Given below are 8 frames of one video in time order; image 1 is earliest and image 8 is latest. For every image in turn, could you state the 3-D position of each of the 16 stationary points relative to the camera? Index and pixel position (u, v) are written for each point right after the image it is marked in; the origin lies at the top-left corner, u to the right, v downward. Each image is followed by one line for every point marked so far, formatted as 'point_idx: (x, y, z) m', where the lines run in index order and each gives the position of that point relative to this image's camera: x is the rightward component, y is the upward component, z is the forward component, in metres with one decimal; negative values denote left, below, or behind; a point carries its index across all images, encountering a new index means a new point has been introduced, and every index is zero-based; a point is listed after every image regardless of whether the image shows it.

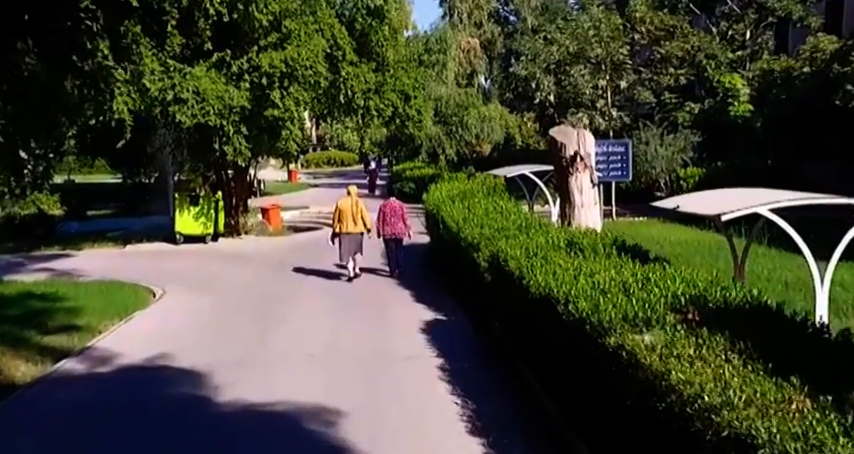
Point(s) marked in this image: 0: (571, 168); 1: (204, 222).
0: (+2.0, +0.8, +11.9) m
1: (-4.7, +0.1, +18.0) m
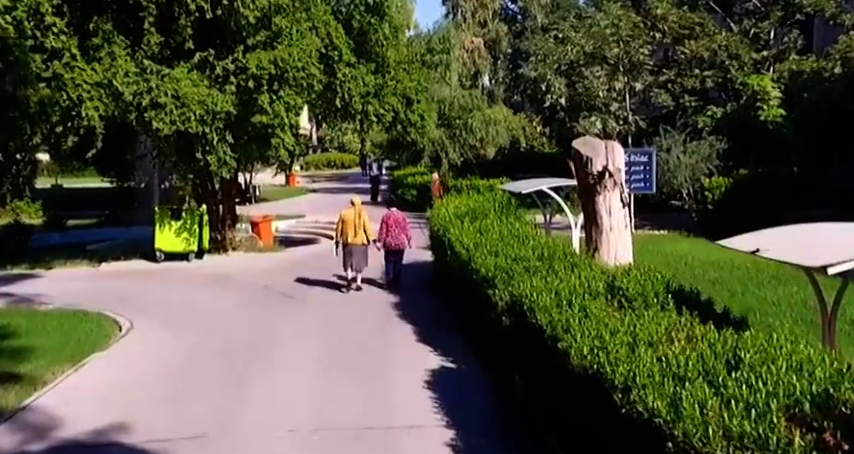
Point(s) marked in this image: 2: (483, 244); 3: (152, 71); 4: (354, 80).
0: (+2.0, +0.5, +10.3) m
1: (-4.6, -0.2, +16.5) m
2: (+0.7, -0.2, +10.0) m
3: (-4.7, +2.6, +14.6) m
4: (-1.5, +3.0, +17.6) m
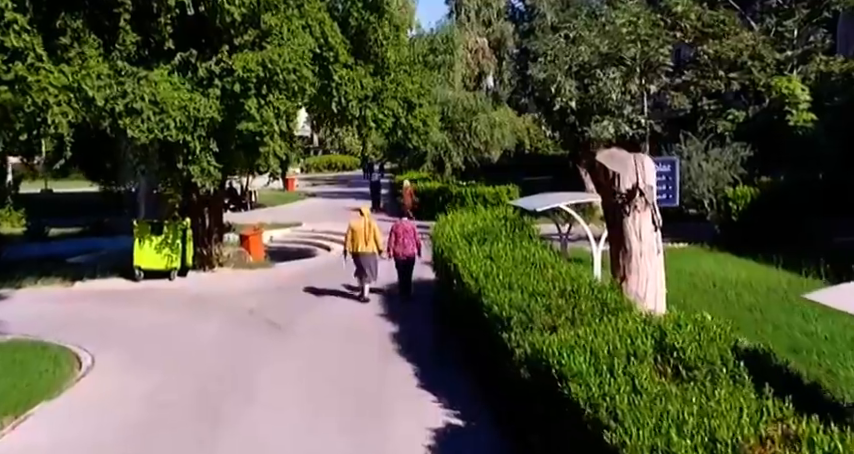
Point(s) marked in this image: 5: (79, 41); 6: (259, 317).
0: (+2.1, +0.2, +8.9) m
1: (-4.6, -0.5, +15.1) m
2: (+0.7, -0.5, +8.7) m
3: (-4.6, +2.4, +13.3) m
4: (-1.4, +2.7, +16.3) m
5: (-5.4, +2.9, +13.3) m
6: (-2.4, -1.3, +12.1) m
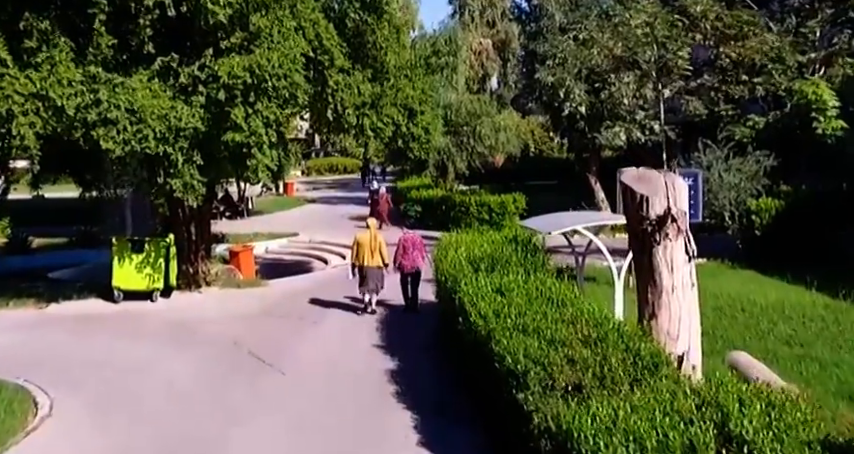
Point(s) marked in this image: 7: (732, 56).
0: (+2.1, -0.1, +7.8) m
1: (-4.5, -0.8, +14.0) m
2: (+0.7, -0.8, +7.6) m
3: (-4.6, +2.1, +12.2) m
4: (-1.4, +2.4, +15.2) m
5: (-5.4, +2.6, +12.2) m
6: (-2.3, -1.6, +11.0) m
7: (+6.8, +3.7, +18.7) m
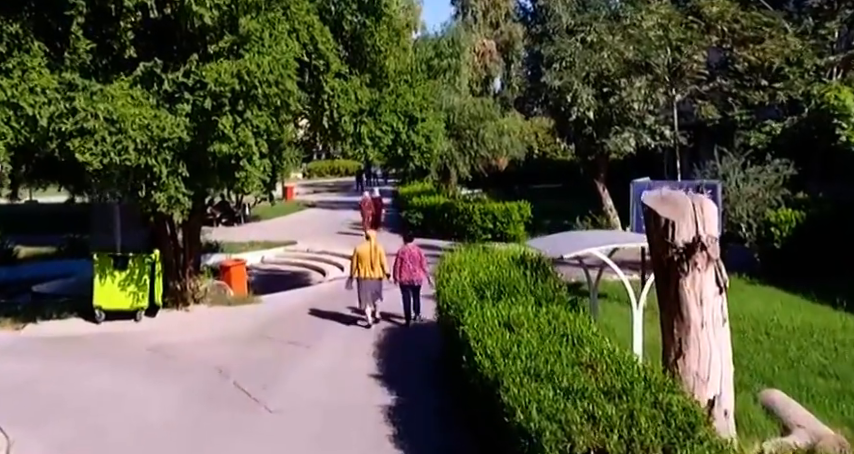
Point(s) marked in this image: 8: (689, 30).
0: (+2.1, -0.3, +7.0) m
1: (-4.5, -1.0, +13.2) m
2: (+0.7, -1.0, +6.7) m
3: (-4.6, +1.8, +11.4) m
4: (-1.4, +2.2, +14.4) m
5: (-5.4, +2.4, +11.4) m
6: (-2.3, -1.8, +10.2) m
7: (+6.8, +3.5, +17.9) m
8: (+5.3, +4.0, +17.5) m
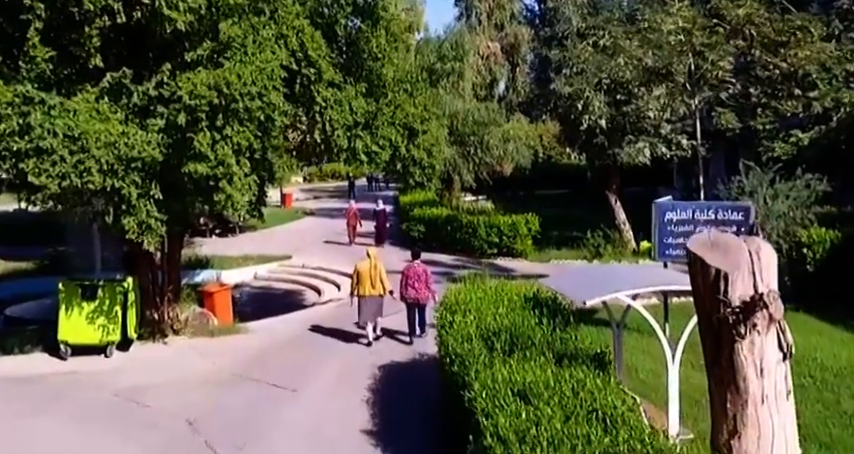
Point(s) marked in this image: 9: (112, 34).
0: (+2.1, -0.7, +5.7) m
1: (-4.5, -1.4, +11.9) m
2: (+0.7, -1.4, +5.5) m
3: (-4.6, +1.5, +10.1) m
4: (-1.4, +1.8, +13.1) m
5: (-5.4, +2.0, +10.1) m
6: (-2.3, -2.2, +8.9) m
7: (+6.9, +3.1, +16.6) m
8: (+5.3, +3.6, +16.2) m
9: (-4.1, +2.5, +11.1) m
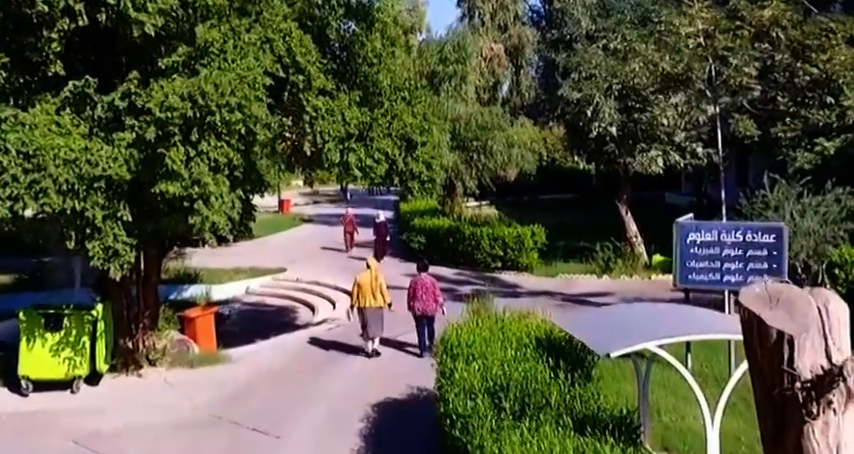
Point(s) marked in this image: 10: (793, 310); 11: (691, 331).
0: (+2.1, -0.9, +4.6) m
1: (-4.5, -1.7, +10.8) m
2: (+0.7, -1.6, +4.3) m
3: (-4.6, +1.2, +9.0) m
4: (-1.4, +1.6, +12.0) m
5: (-5.4, +1.7, +9.0) m
6: (-2.3, -2.5, +7.8) m
7: (+6.9, +2.8, +15.4) m
8: (+5.3, +3.3, +15.1) m
9: (-4.1, +2.2, +10.0) m
10: (+2.0, -0.5, +4.6) m
11: (+2.0, -0.8, +7.0) m
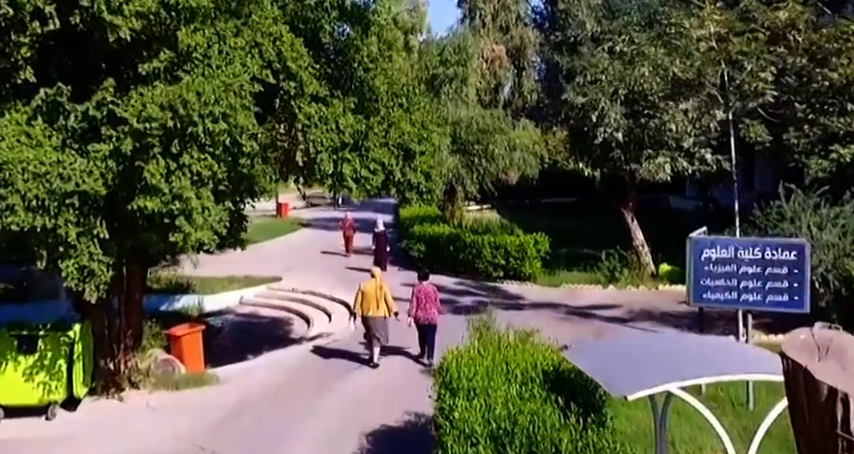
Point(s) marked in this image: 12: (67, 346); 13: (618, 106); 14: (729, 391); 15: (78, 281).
0: (+2.0, -1.1, +3.9) m
1: (-4.5, -1.8, +10.2) m
2: (+0.7, -1.8, +3.7) m
3: (-4.6, +1.0, +8.4) m
4: (-1.4, +1.4, +11.3) m
5: (-5.4, +1.5, +8.4) m
6: (-2.4, -2.7, +7.1) m
7: (+6.9, +2.6, +14.8) m
8: (+5.3, +3.1, +14.4) m
9: (-4.1, +2.0, +9.4) m
10: (+2.0, -0.7, +3.9) m
11: (+2.0, -1.0, +6.3) m
12: (-4.3, -1.4, +10.3) m
13: (+3.9, +2.4, +17.2) m
14: (+3.8, -2.0, +10.7) m
15: (-3.7, -0.6, +9.1) m
